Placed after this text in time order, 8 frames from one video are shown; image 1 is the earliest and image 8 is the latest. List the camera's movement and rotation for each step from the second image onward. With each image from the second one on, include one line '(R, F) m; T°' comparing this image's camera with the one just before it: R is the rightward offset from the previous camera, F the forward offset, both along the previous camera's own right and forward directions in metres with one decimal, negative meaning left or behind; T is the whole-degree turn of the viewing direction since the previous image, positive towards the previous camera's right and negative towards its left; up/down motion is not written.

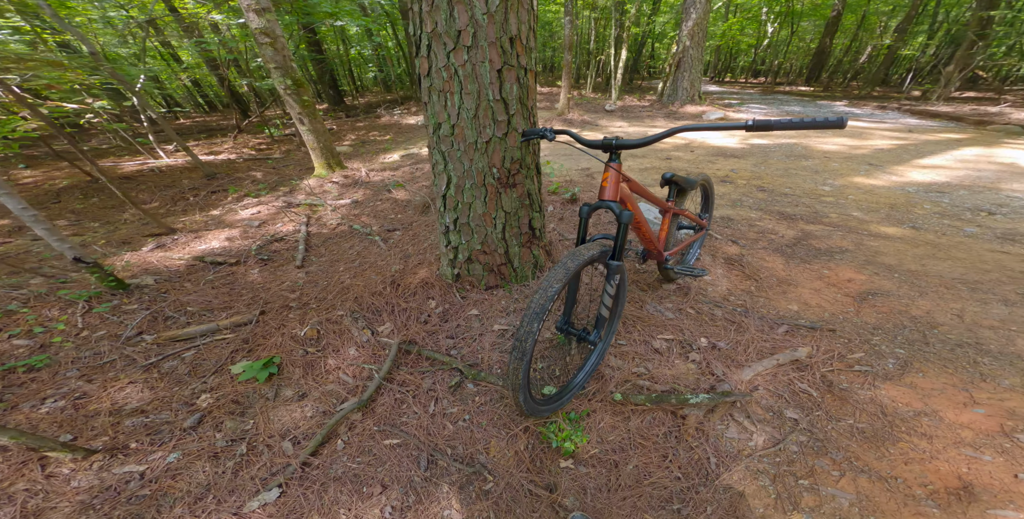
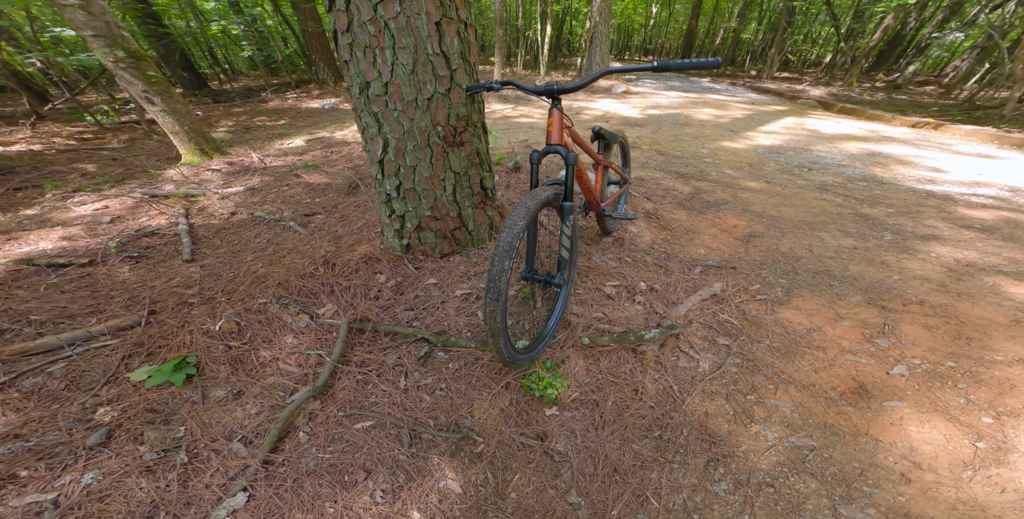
(-0.4, -0.1) m; +16°
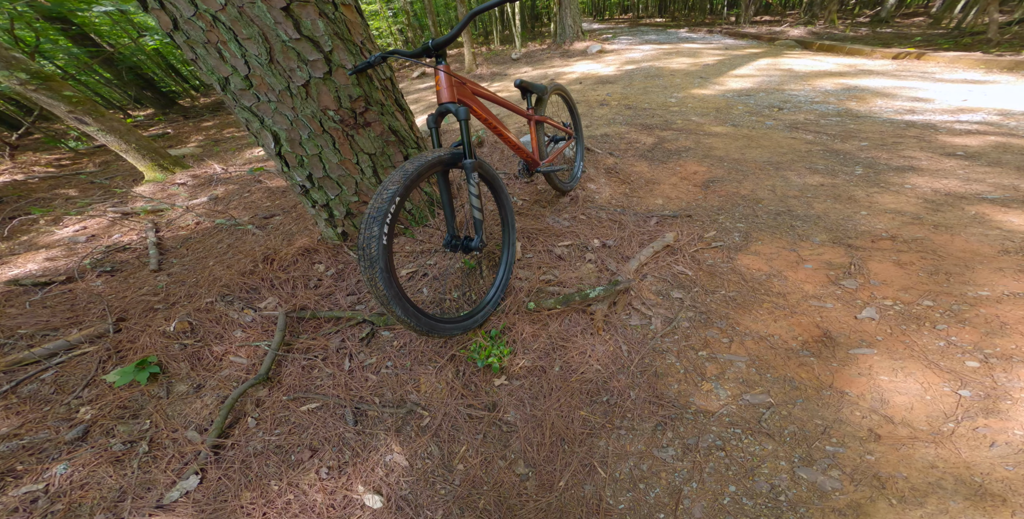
(+0.4, +0.2) m; 0°
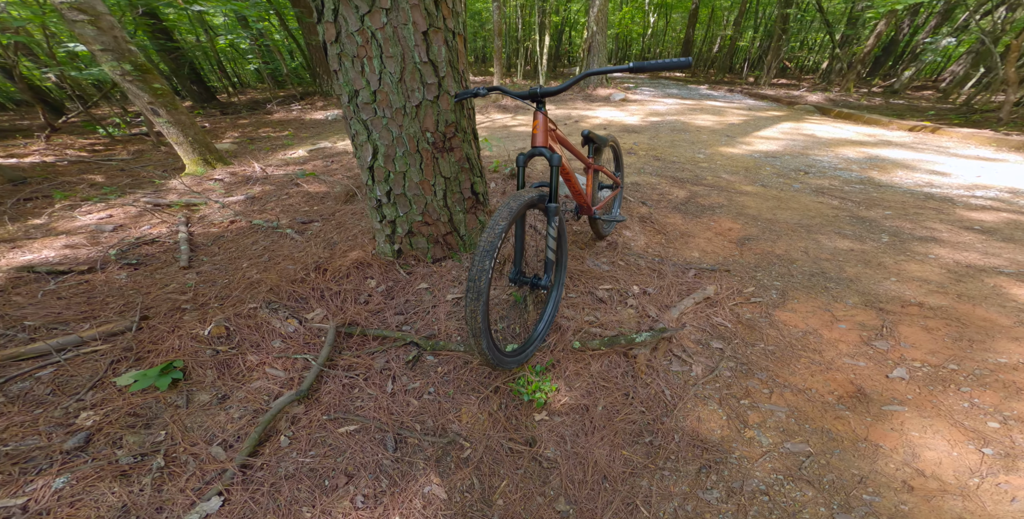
(-0.3, -0.2) m; -1°
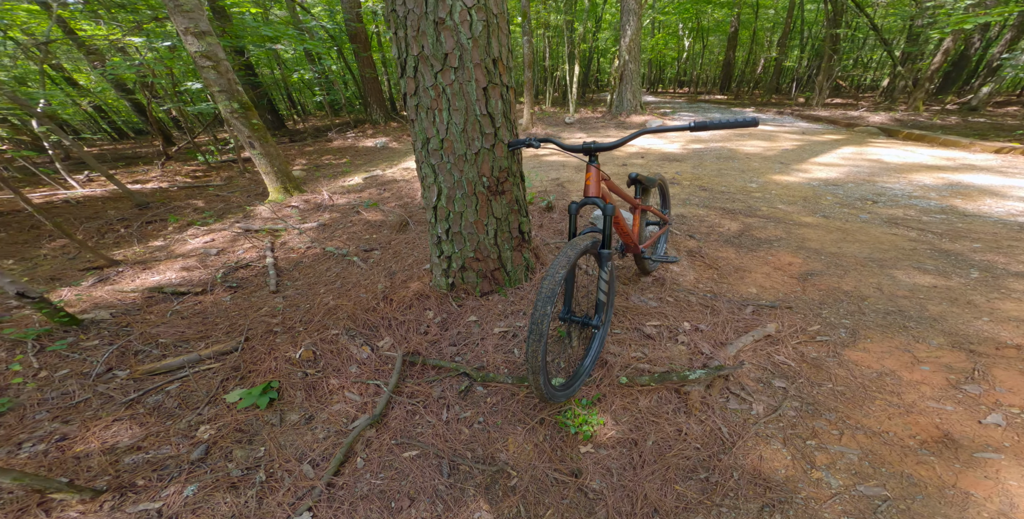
(-0.1, -0.1) m; -6°
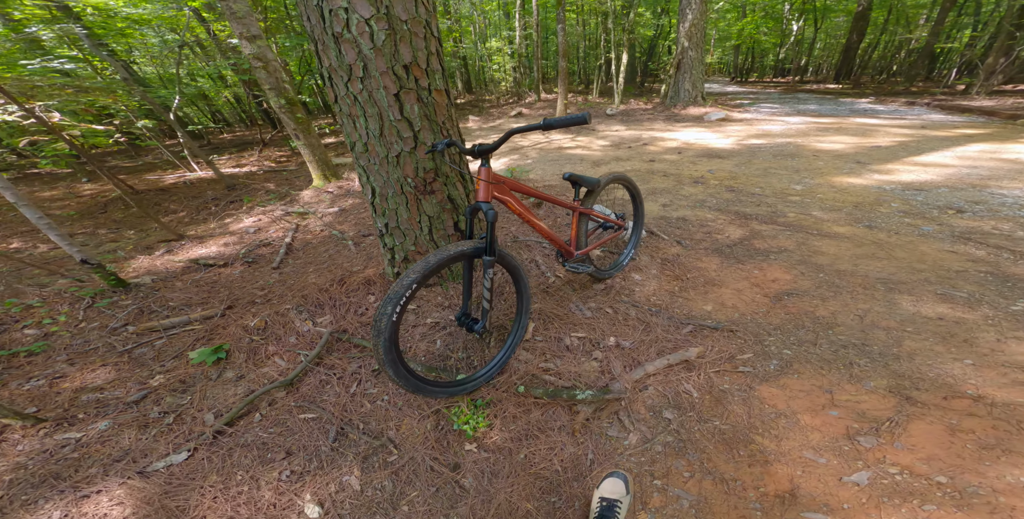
(+1.1, +0.2) m; -14°
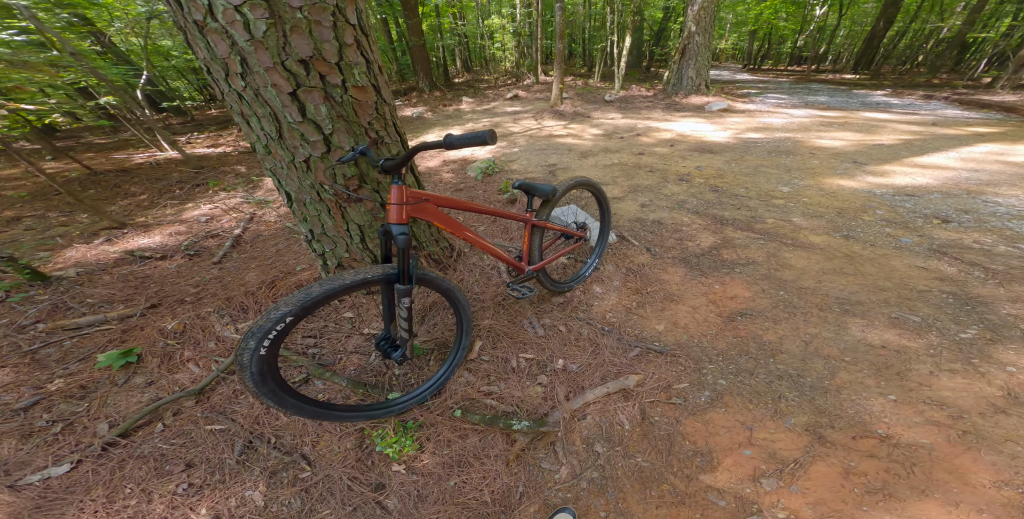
(+0.4, +0.2) m; -1°
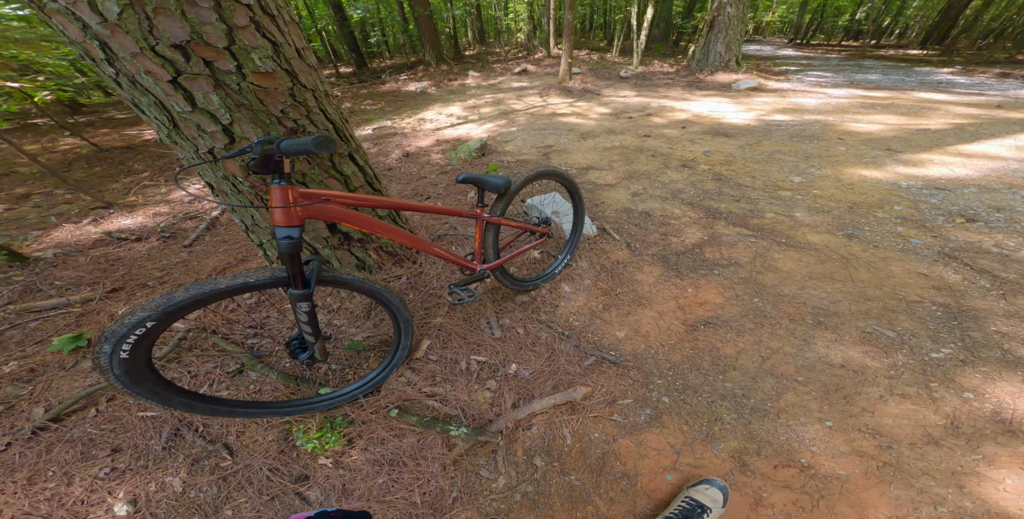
(+0.4, +0.2) m; -4°
